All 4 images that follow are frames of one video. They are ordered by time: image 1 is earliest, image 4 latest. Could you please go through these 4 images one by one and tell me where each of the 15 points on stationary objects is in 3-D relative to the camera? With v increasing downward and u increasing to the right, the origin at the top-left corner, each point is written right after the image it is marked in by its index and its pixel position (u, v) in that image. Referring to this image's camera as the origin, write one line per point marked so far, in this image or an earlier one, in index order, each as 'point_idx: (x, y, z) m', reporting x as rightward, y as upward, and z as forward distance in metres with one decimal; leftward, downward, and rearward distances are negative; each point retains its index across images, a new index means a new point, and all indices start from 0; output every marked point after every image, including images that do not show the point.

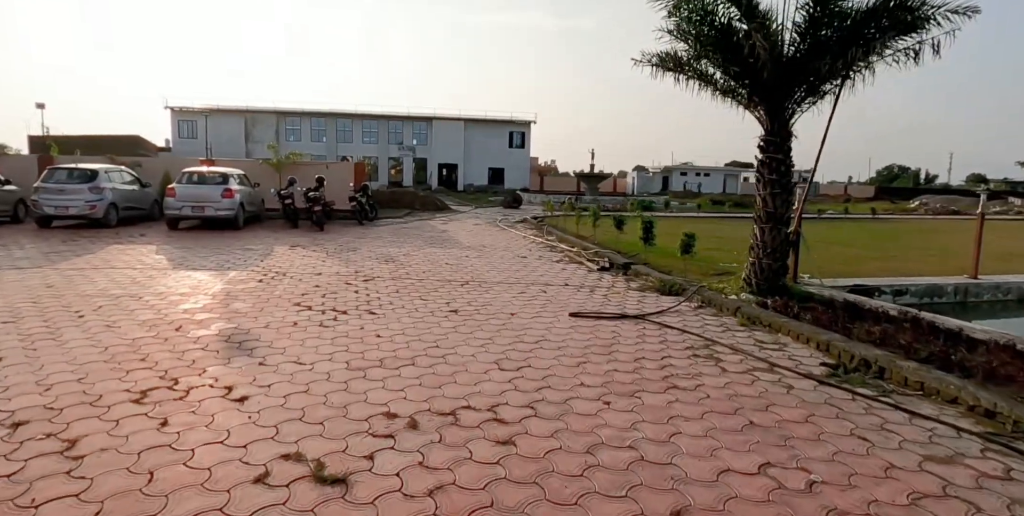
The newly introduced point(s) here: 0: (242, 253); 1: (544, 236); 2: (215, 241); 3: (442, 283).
0: (-4.1, +0.1, +9.3) m
1: (+0.7, +0.5, +13.5) m
2: (-5.3, +0.3, +10.8) m
3: (-0.8, -0.3, +7.1) m
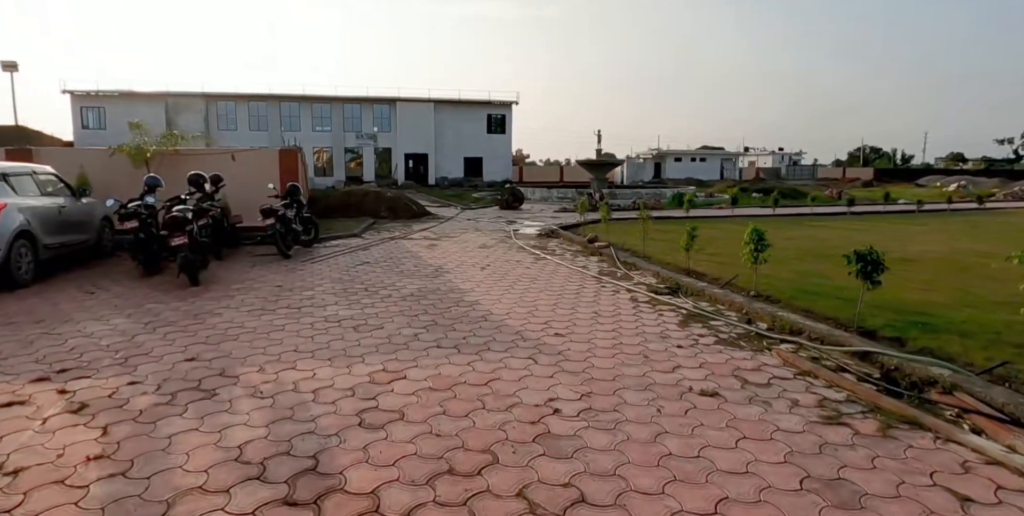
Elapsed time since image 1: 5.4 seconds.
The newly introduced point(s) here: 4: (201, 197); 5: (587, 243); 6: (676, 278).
0: (-3.2, -0.9, +2.6) m
1: (+1.4, -0.2, +7.1) m
2: (-4.5, -0.6, +4.1) m
3: (+0.3, -1.2, +0.7) m
4: (-4.1, +0.8, +8.0) m
5: (+1.2, +0.3, +9.6) m
6: (+1.8, -0.2, +6.8) m
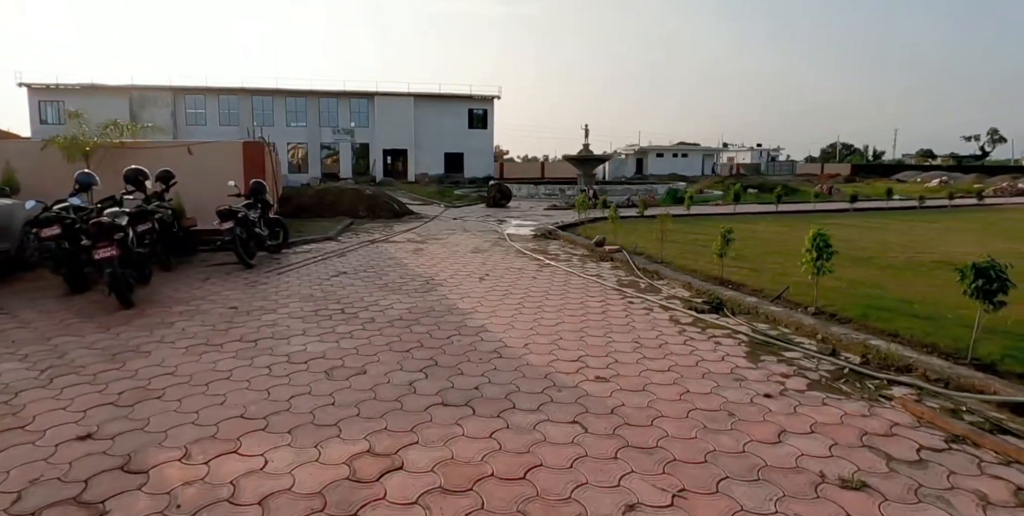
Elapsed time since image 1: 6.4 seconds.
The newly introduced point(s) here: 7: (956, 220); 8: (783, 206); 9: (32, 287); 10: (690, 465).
0: (-2.9, -1.0, +1.4) m
1: (+1.5, -0.3, +6.0) m
2: (-4.3, -0.8, +2.8) m
3: (+0.6, -1.3, -0.4) m
4: (-4.1, +0.7, +6.7) m
5: (+1.2, +0.2, +8.5) m
6: (+1.9, -0.3, +5.7) m
7: (+10.1, +0.9, +13.8) m
8: (+6.7, +1.3, +15.1) m
9: (-4.8, -0.3, +6.0) m
10: (+0.7, -0.8, +2.5) m
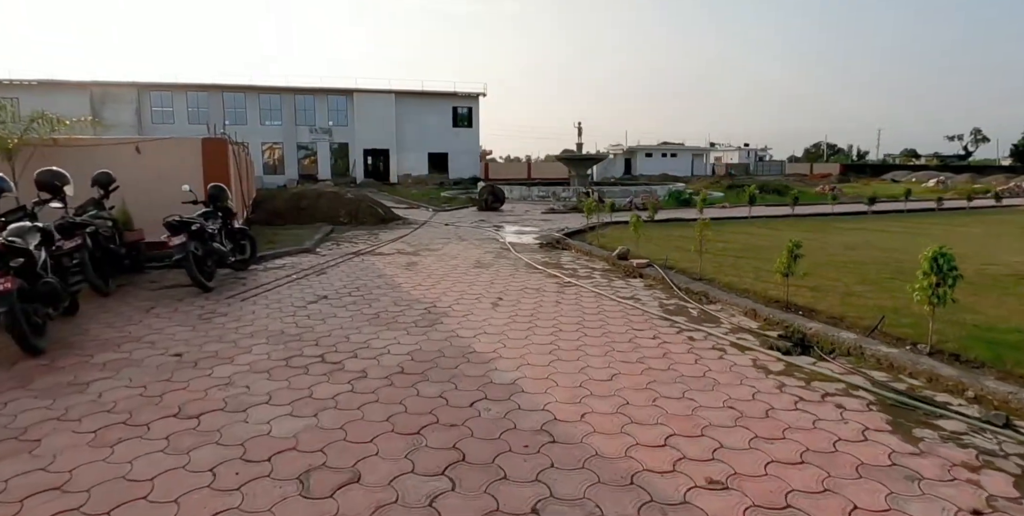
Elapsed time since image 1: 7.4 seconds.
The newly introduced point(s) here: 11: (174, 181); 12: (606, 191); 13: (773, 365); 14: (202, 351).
0: (-2.6, -1.2, +0.1) m
1: (+1.7, -0.5, +4.9) m
2: (-4.0, -1.0, +1.5) m
3: (+1.0, -1.5, -1.6) m
4: (-3.9, +0.5, +5.4) m
5: (+1.3, 0.0, +7.4) m
6: (+2.1, -0.5, +4.6) m
7: (+10.1, +0.8, +12.9) m
8: (+6.6, +1.1, +14.1) m
9: (-4.6, -0.5, +4.7) m
10: (+1.0, -1.0, +1.4) m
11: (-4.0, +0.9, +7.1) m
12: (+3.0, +2.1, +19.4) m
13: (+1.6, -0.7, +3.8) m
14: (-2.0, -0.6, +3.9) m
